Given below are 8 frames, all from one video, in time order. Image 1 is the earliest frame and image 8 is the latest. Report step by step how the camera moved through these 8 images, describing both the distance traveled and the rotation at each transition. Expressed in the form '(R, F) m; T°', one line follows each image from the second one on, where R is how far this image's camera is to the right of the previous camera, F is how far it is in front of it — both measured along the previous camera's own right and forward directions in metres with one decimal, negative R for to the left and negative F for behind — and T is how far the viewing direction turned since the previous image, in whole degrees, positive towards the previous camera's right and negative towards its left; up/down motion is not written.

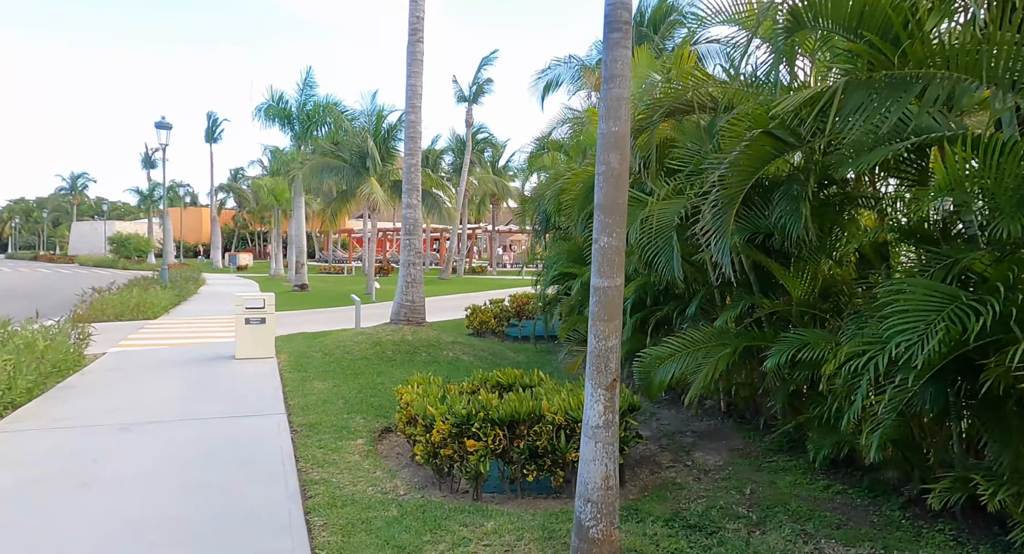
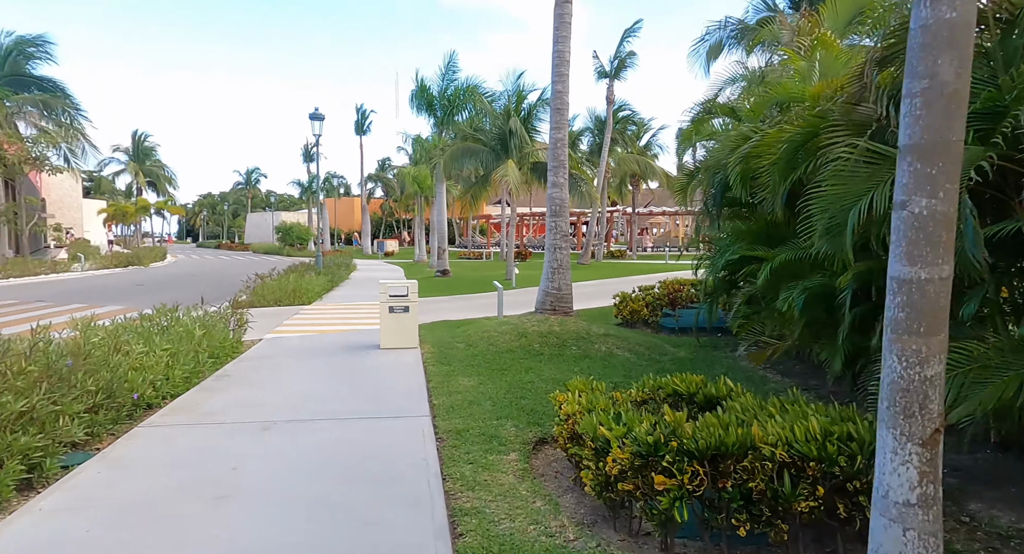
(-0.3, +0.9) m; -12°
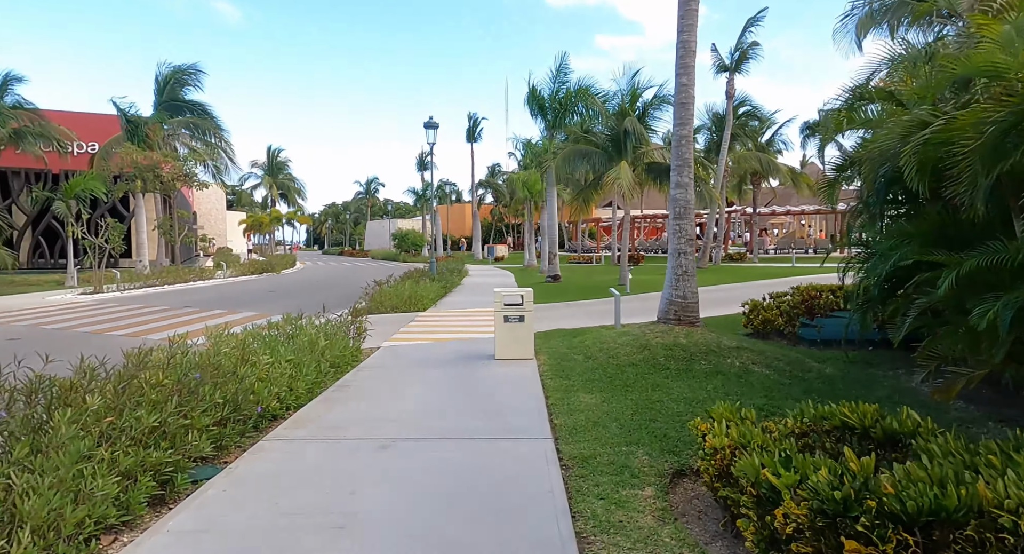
(-0.2, +0.4) m; -10°
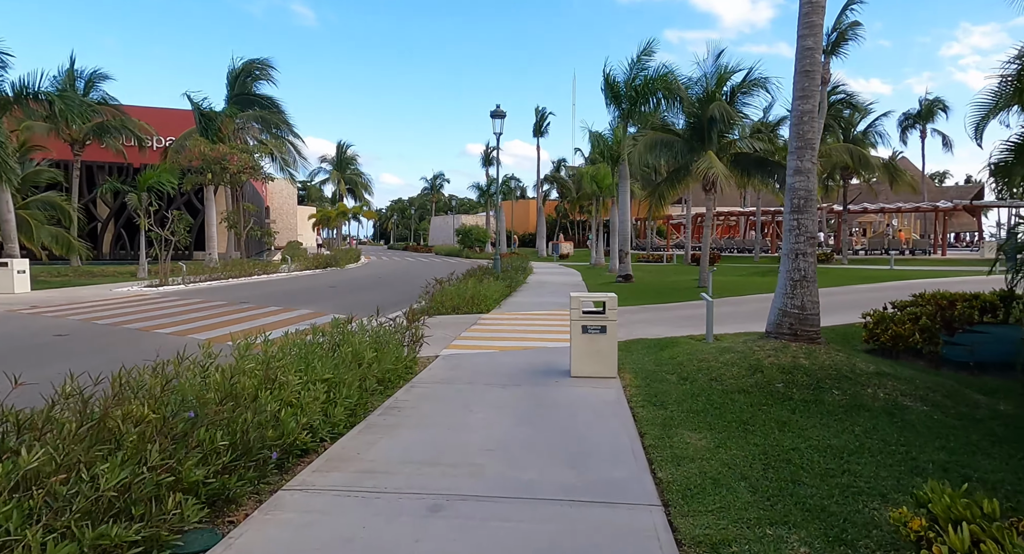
(-0.2, +1.3) m; -6°
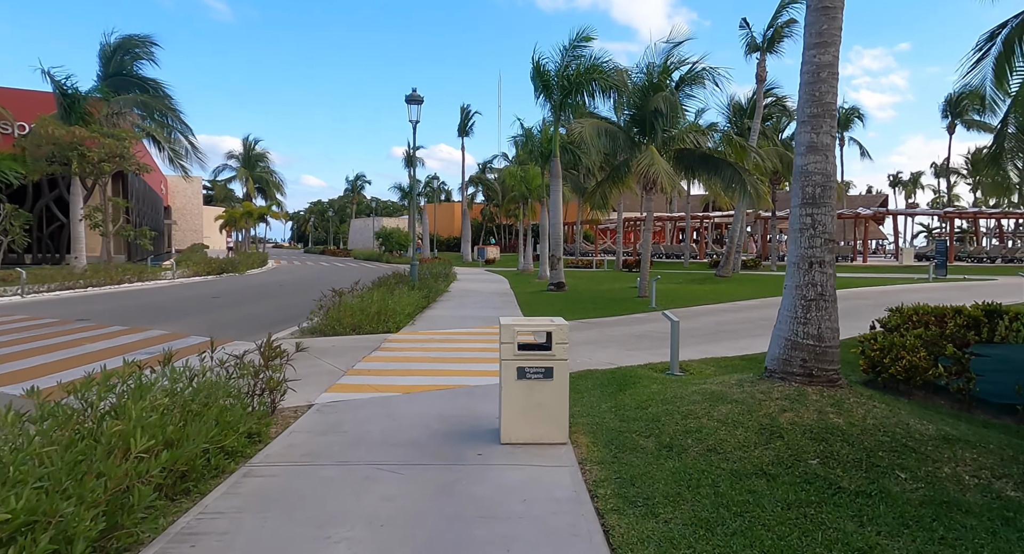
(+0.2, +2.5) m; +7°
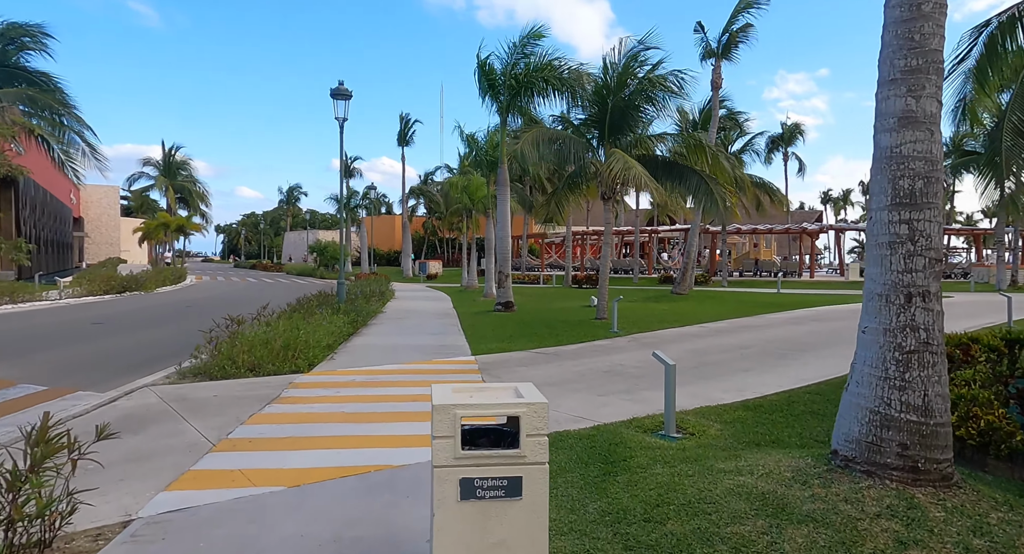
(0.0, +2.2) m; +5°
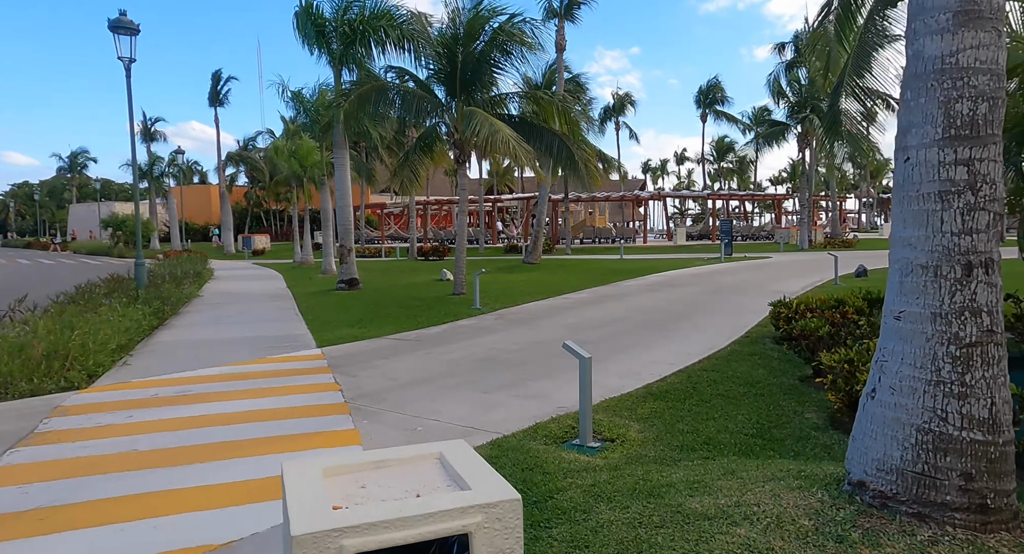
(-0.2, +1.6) m; +15°
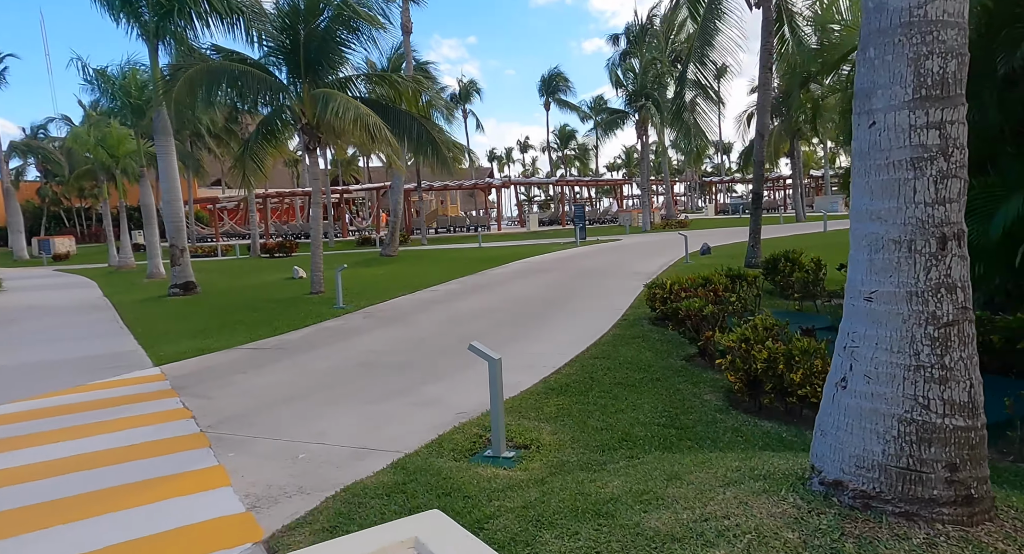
(-0.3, +0.7) m; +14°
